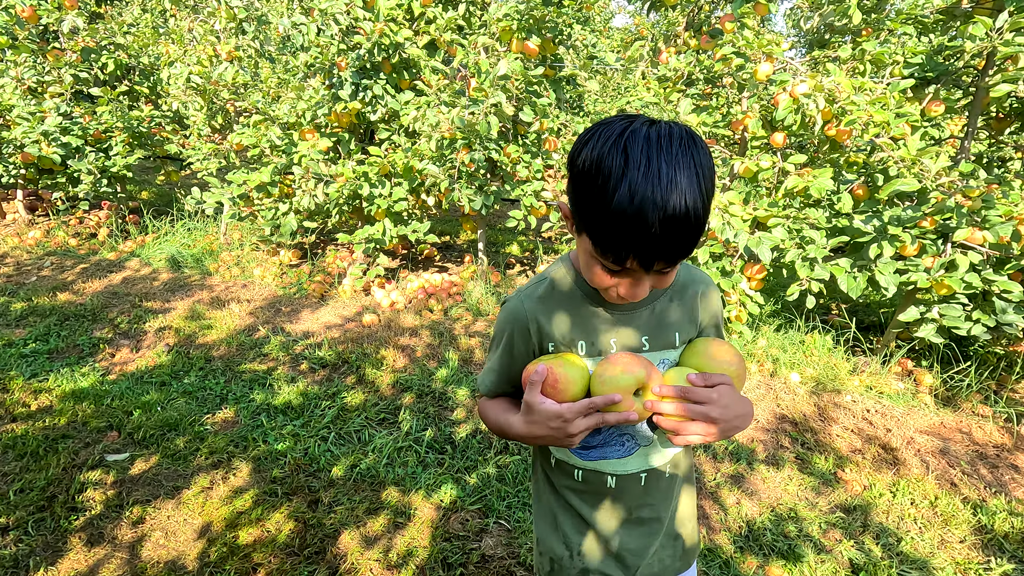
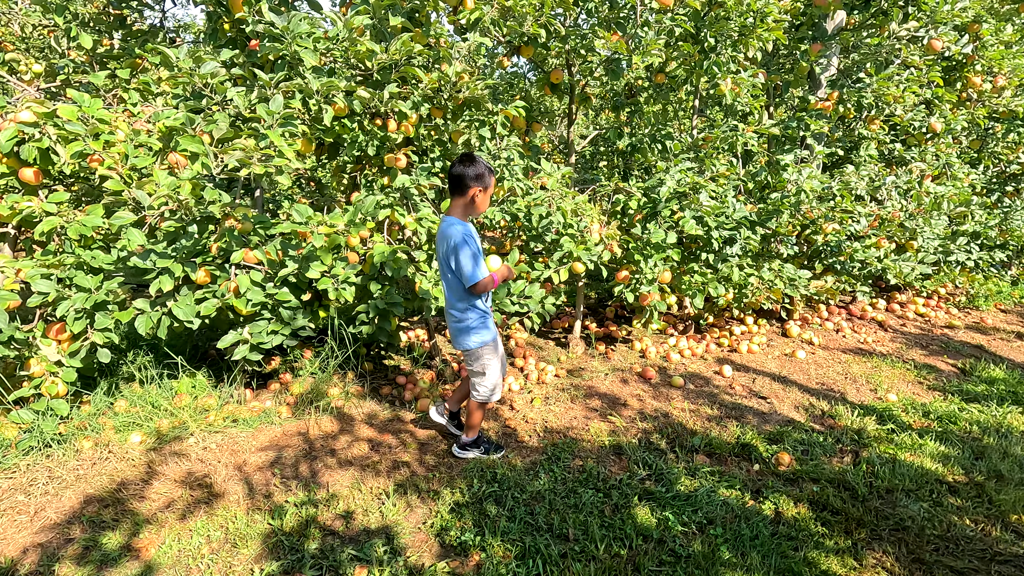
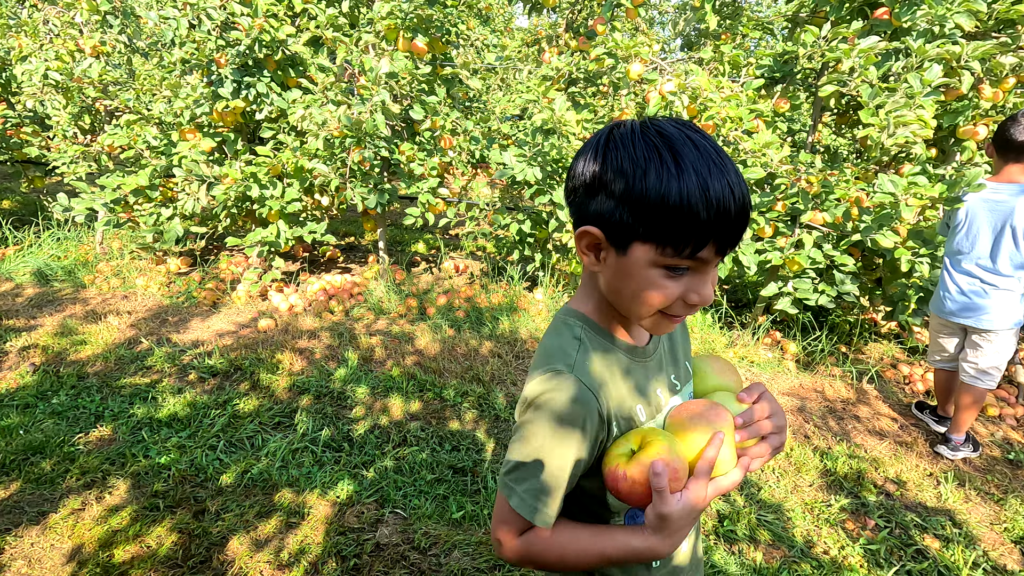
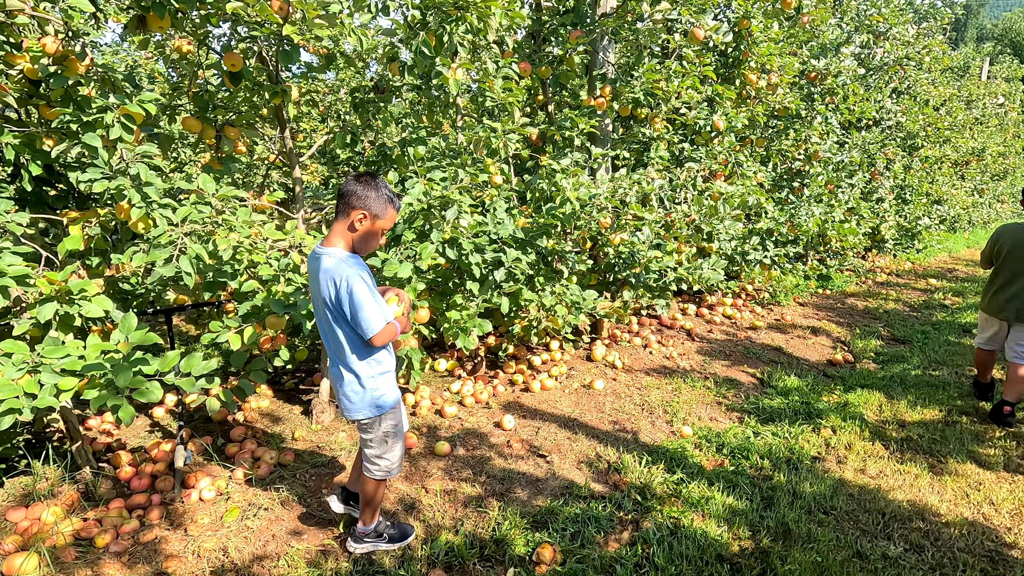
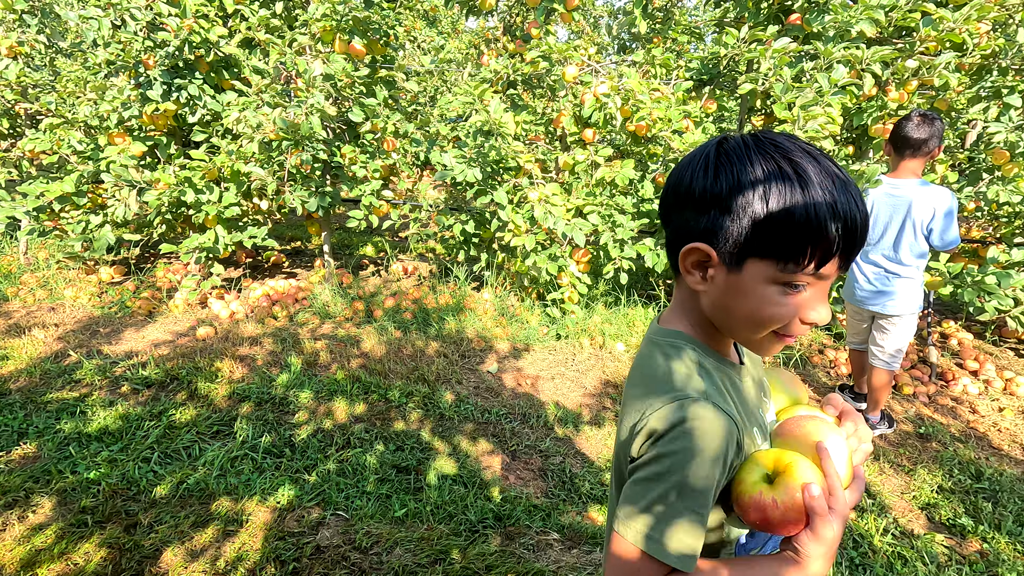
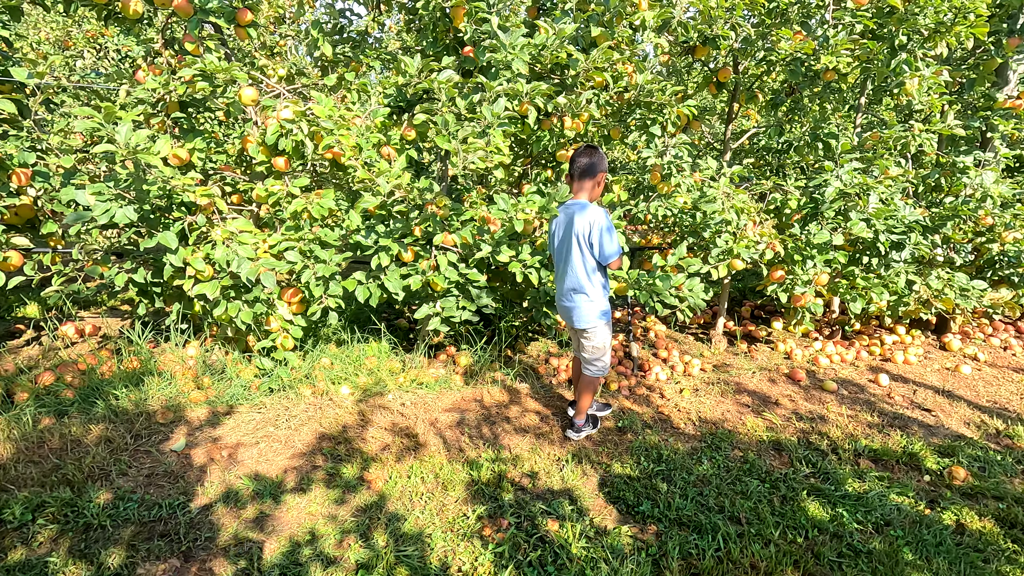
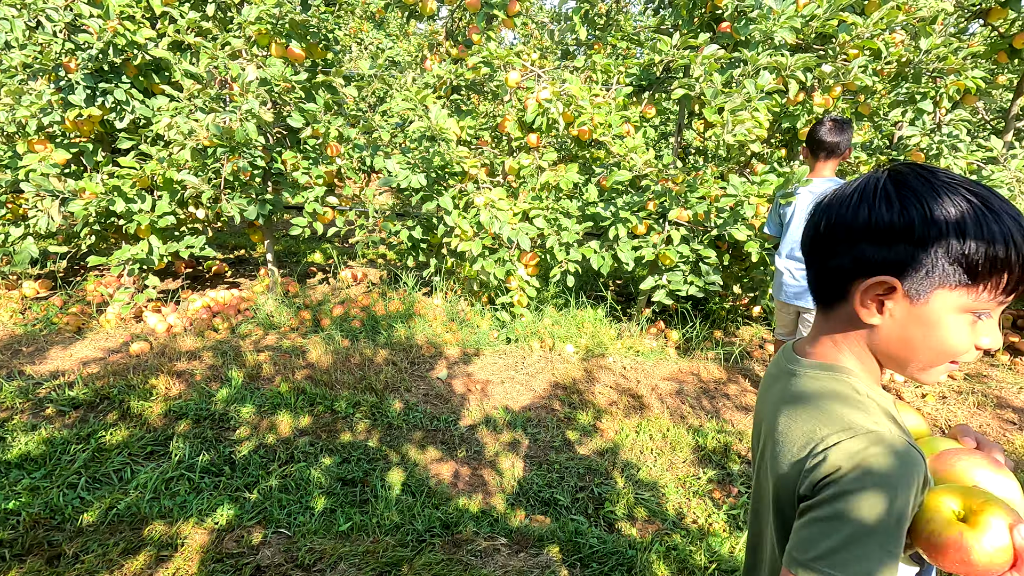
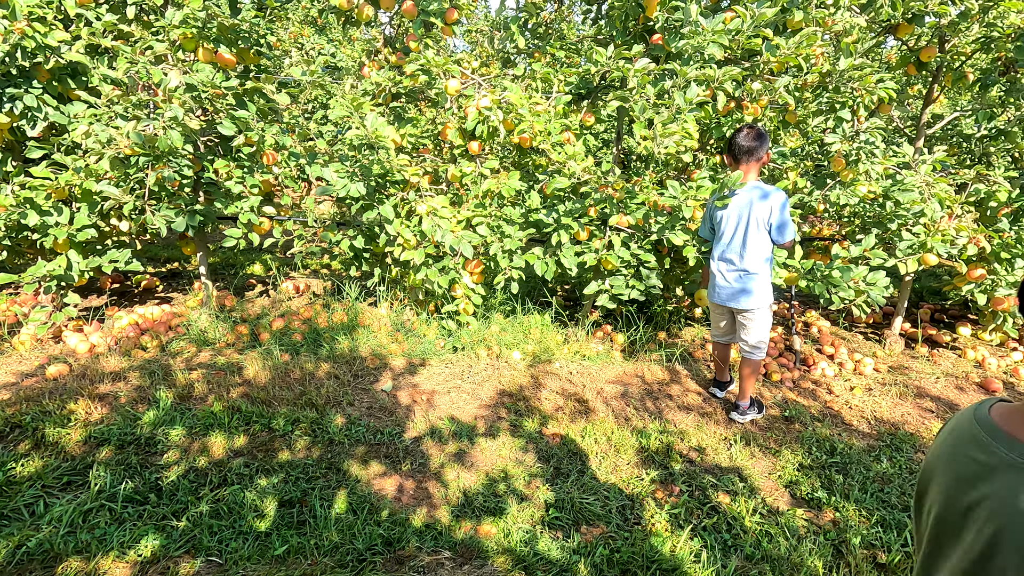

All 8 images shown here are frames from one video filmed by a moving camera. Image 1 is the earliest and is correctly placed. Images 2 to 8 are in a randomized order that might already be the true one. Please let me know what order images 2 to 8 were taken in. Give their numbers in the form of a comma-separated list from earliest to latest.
3, 5, 7, 8, 6, 2, 4
